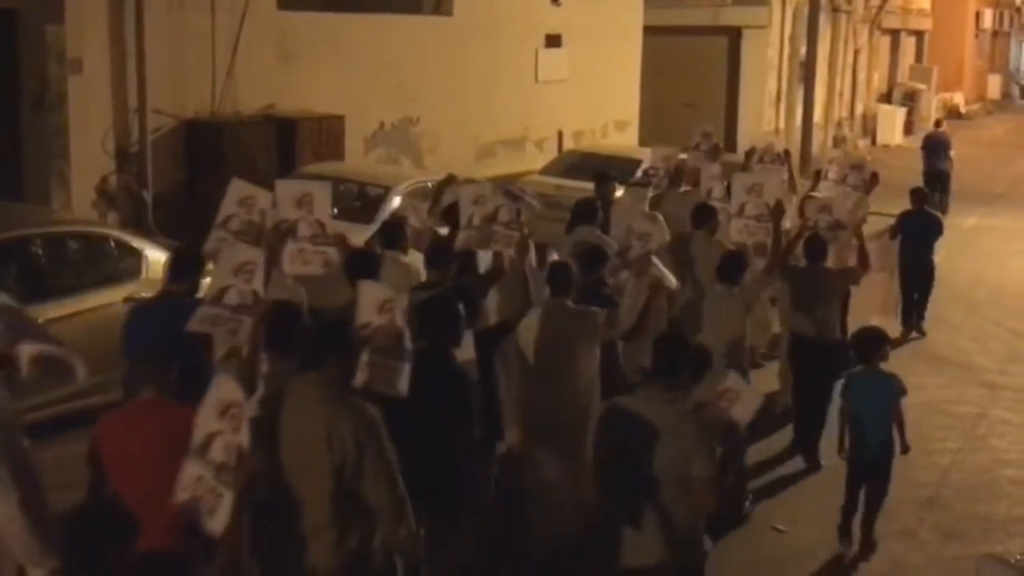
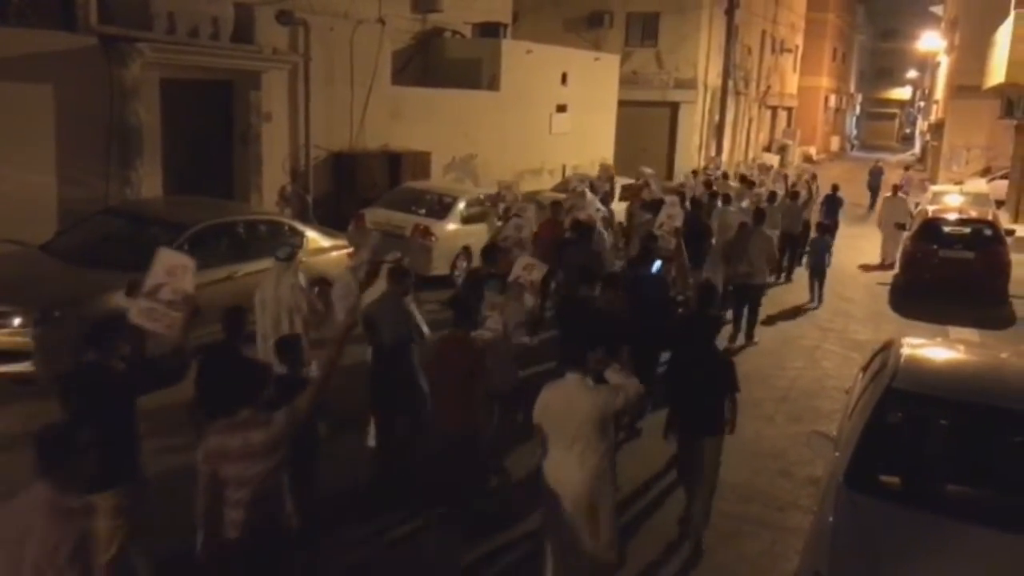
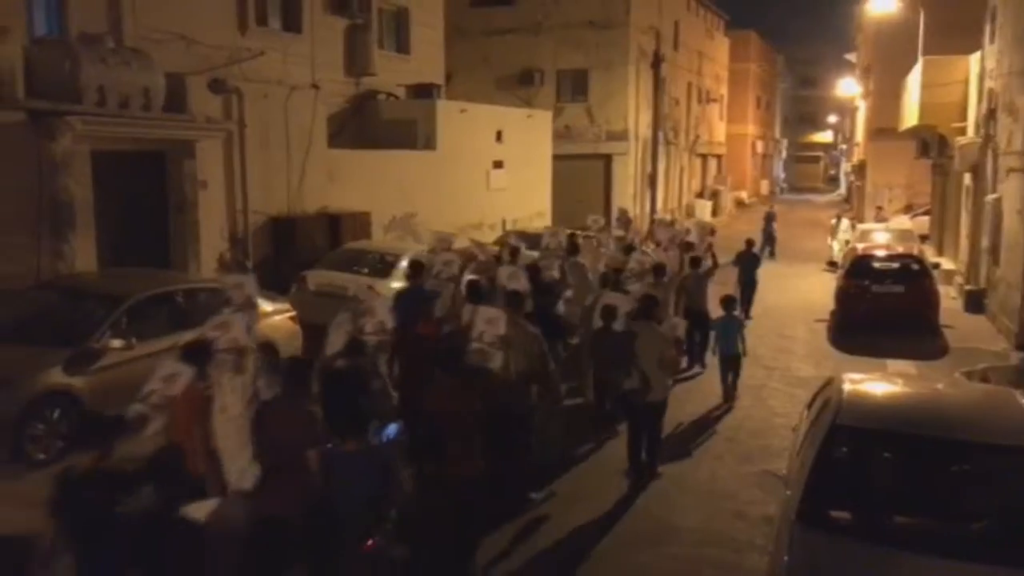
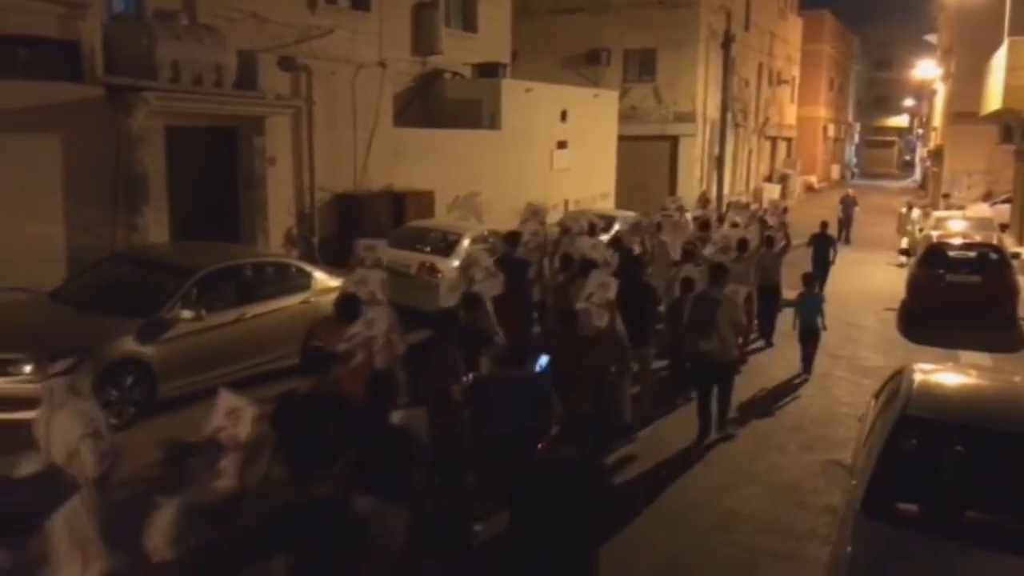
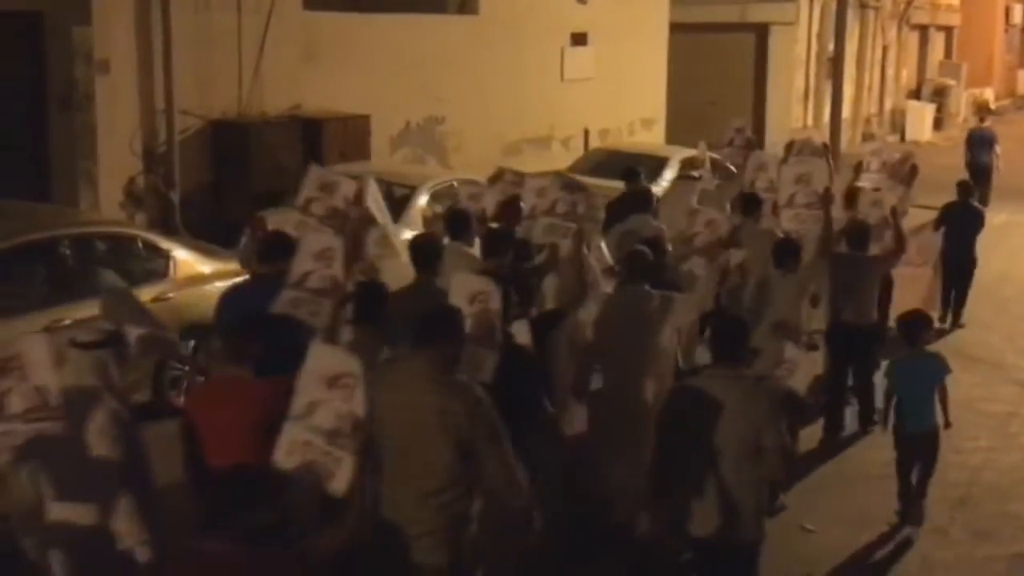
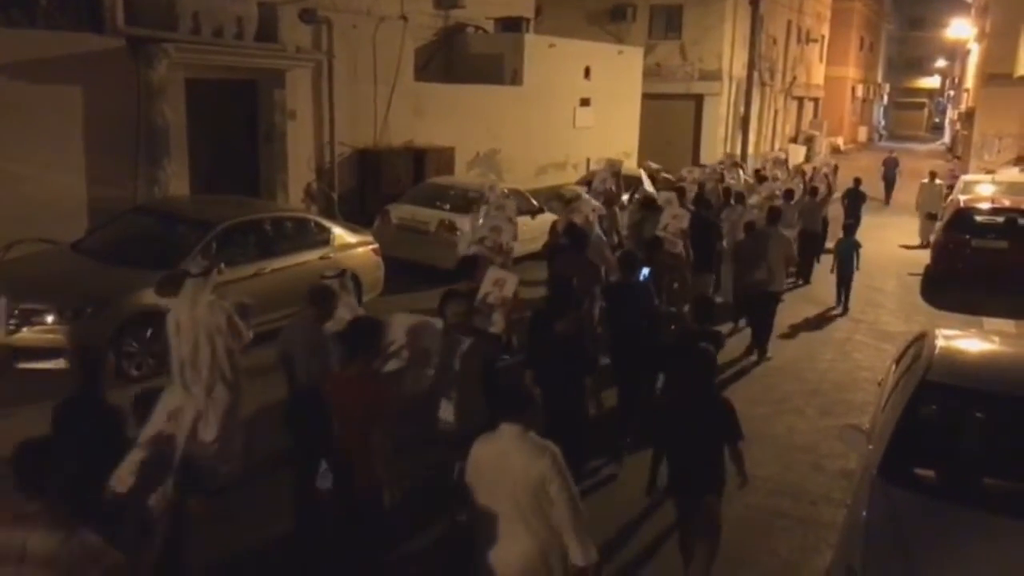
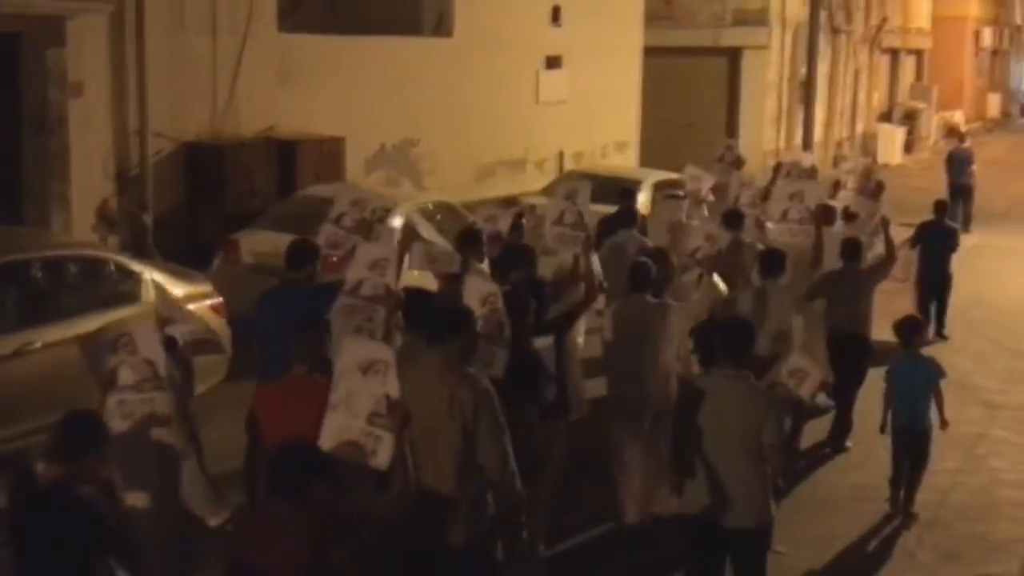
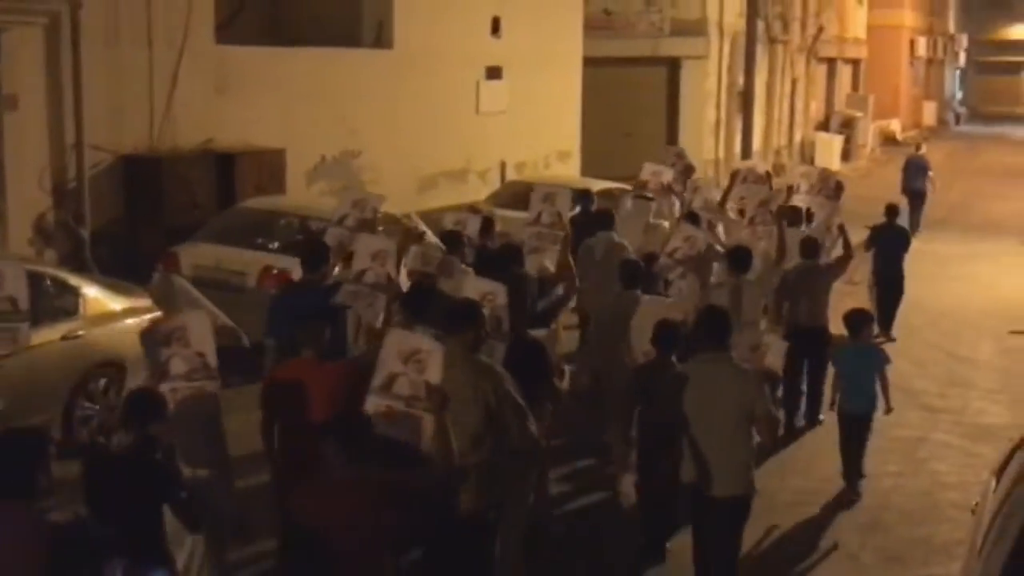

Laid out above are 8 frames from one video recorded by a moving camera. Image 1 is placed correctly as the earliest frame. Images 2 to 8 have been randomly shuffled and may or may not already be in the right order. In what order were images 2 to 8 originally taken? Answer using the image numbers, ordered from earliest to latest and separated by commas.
5, 7, 8, 3, 4, 6, 2
